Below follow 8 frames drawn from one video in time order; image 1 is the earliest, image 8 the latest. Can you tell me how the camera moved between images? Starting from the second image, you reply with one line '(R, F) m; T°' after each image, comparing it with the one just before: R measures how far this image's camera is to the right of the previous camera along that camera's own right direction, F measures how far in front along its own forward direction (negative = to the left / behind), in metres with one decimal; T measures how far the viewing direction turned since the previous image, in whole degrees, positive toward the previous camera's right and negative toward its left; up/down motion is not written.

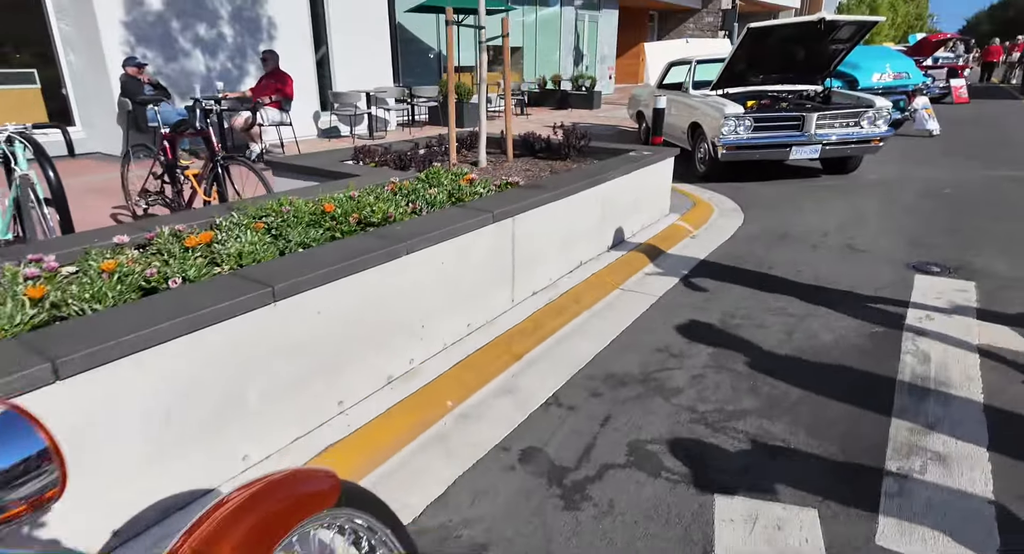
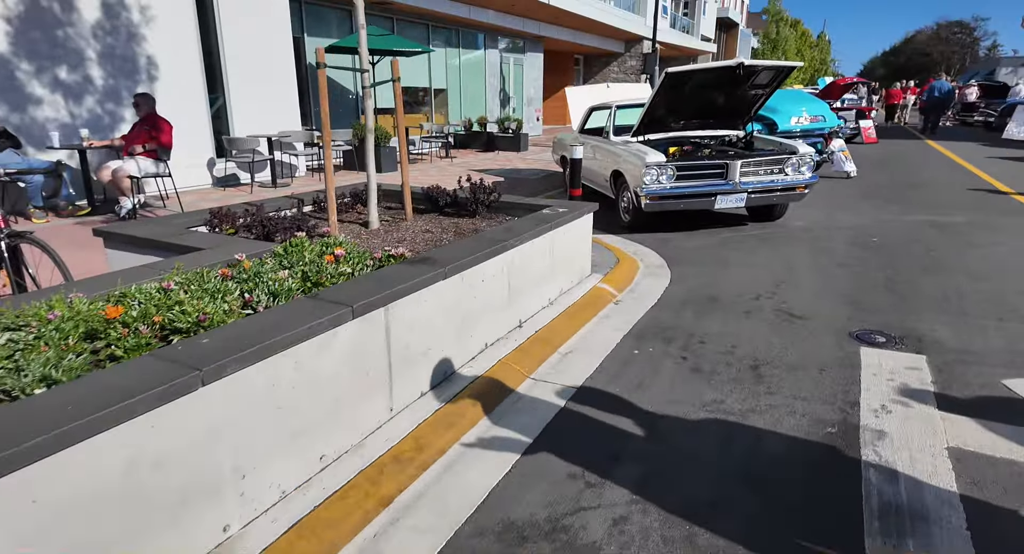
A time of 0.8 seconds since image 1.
(+0.3, +0.7) m; +6°
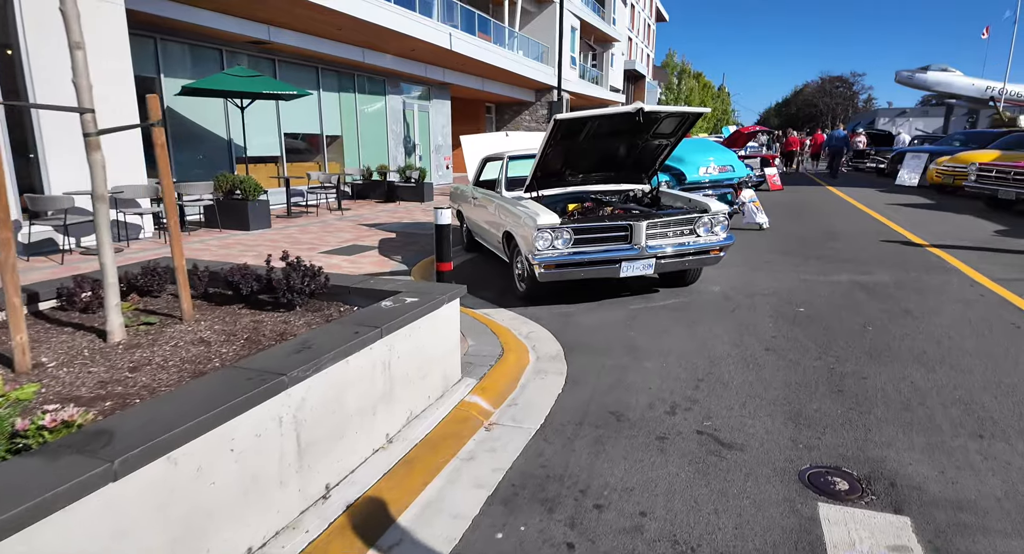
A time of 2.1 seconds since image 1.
(+0.6, +1.3) m; +7°
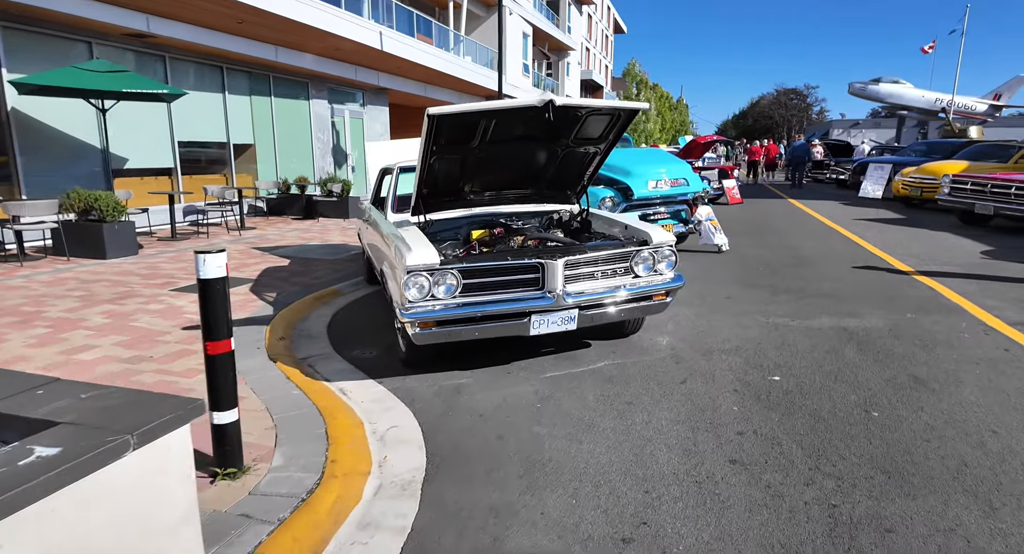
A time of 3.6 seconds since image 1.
(+0.7, +1.7) m; +3°
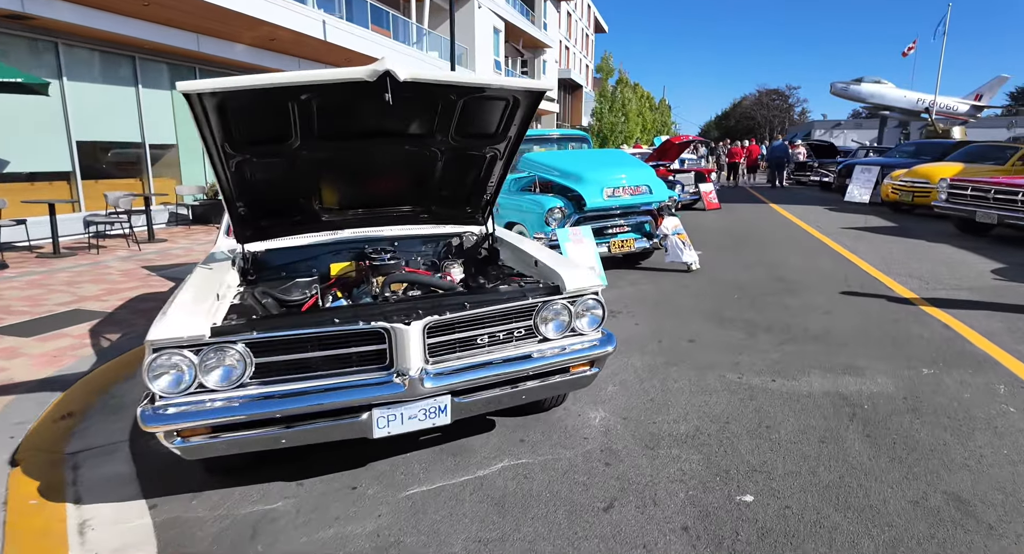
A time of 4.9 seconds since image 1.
(+0.7, +1.5) m; +1°
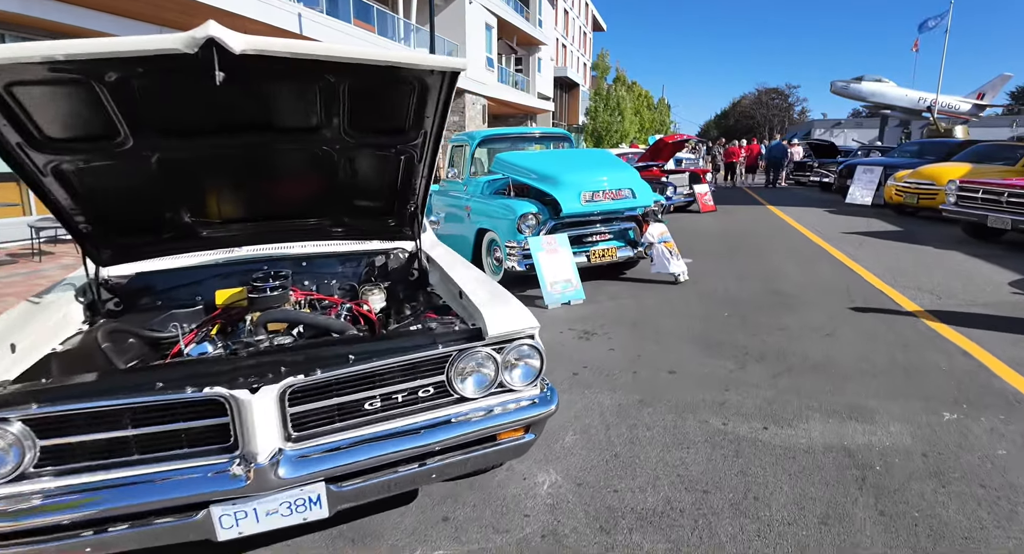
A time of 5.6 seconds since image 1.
(+0.4, +0.7) m; 0°
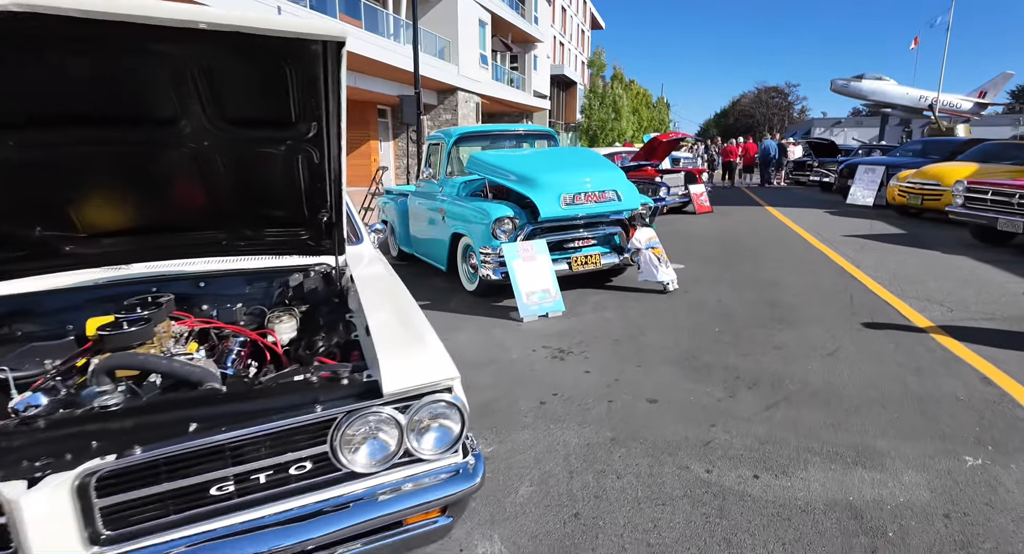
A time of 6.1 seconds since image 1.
(+0.3, +0.5) m; 0°
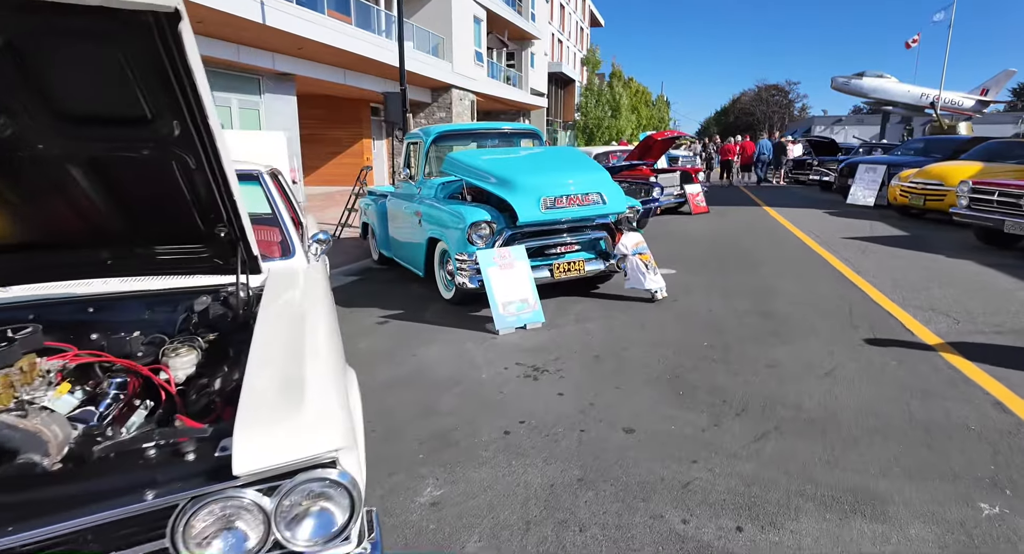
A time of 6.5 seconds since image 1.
(+0.2, +0.4) m; 0°
